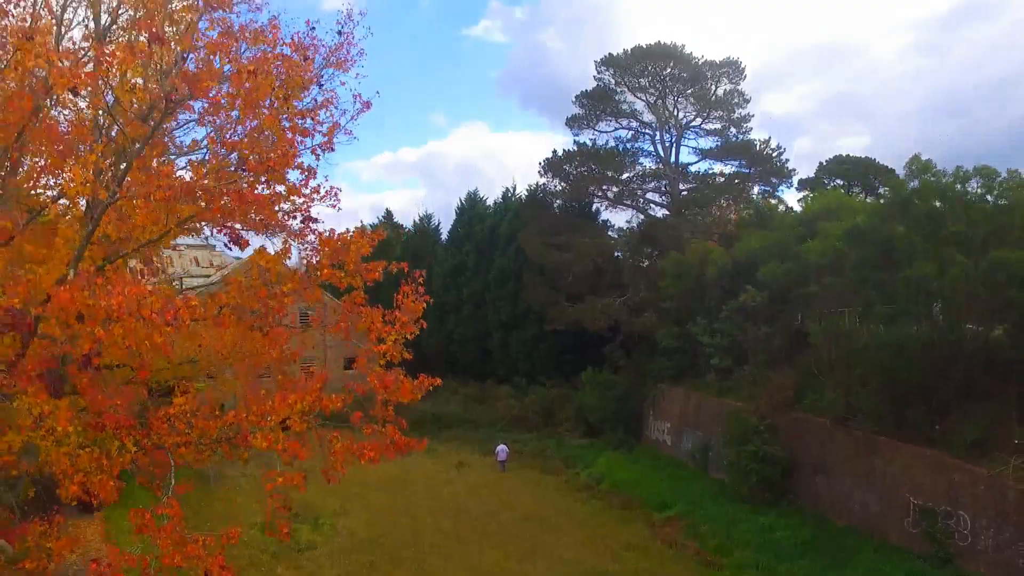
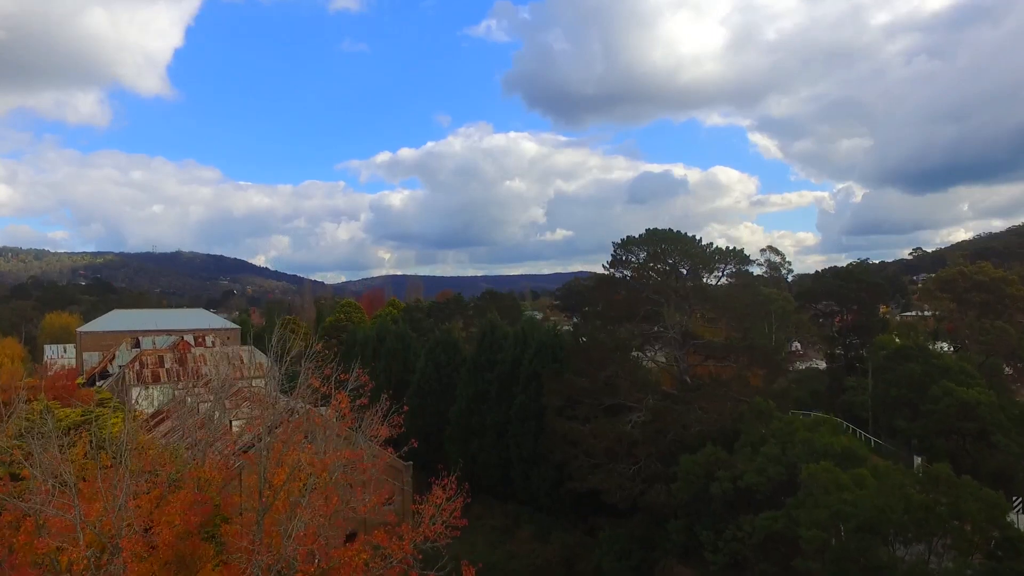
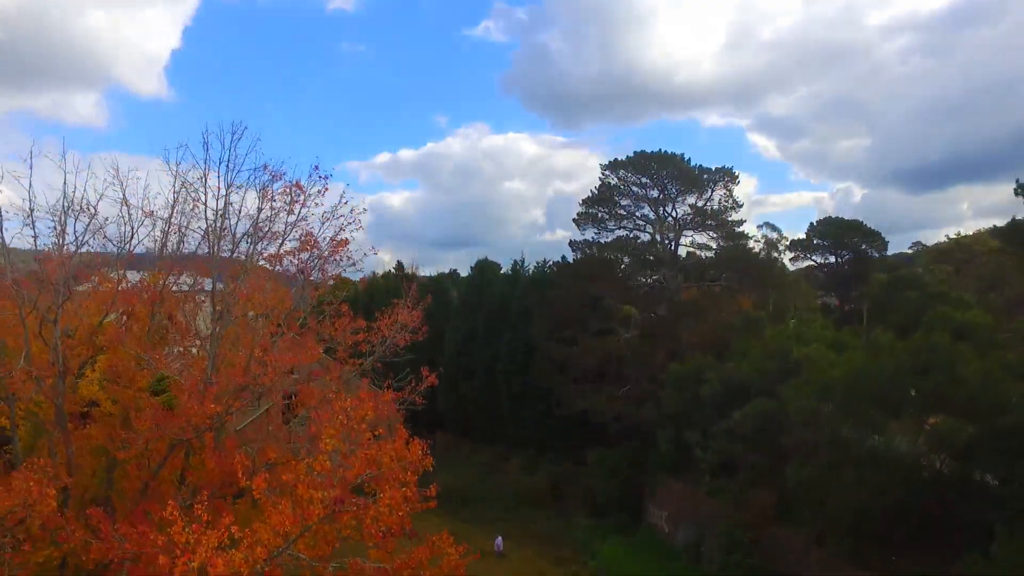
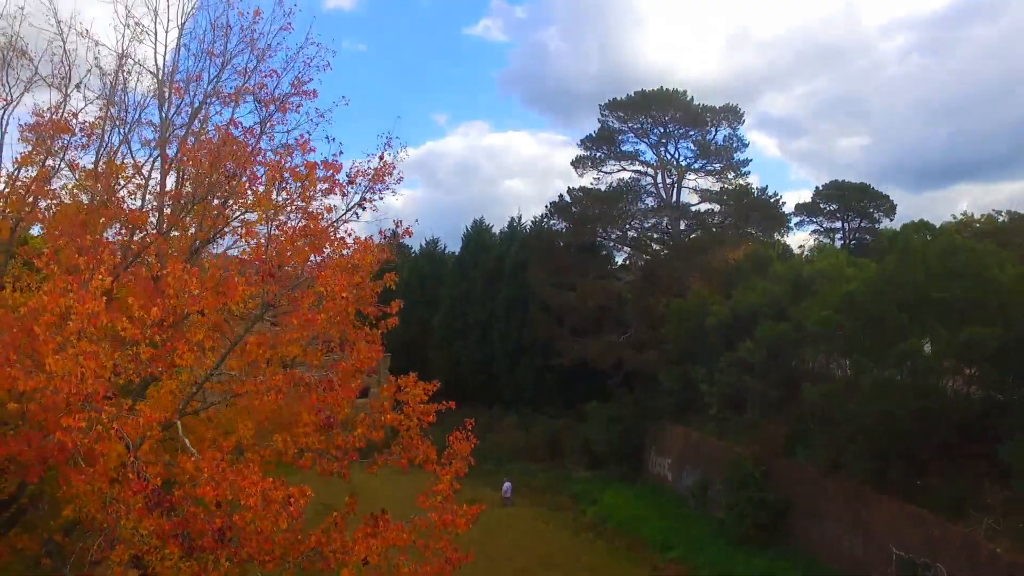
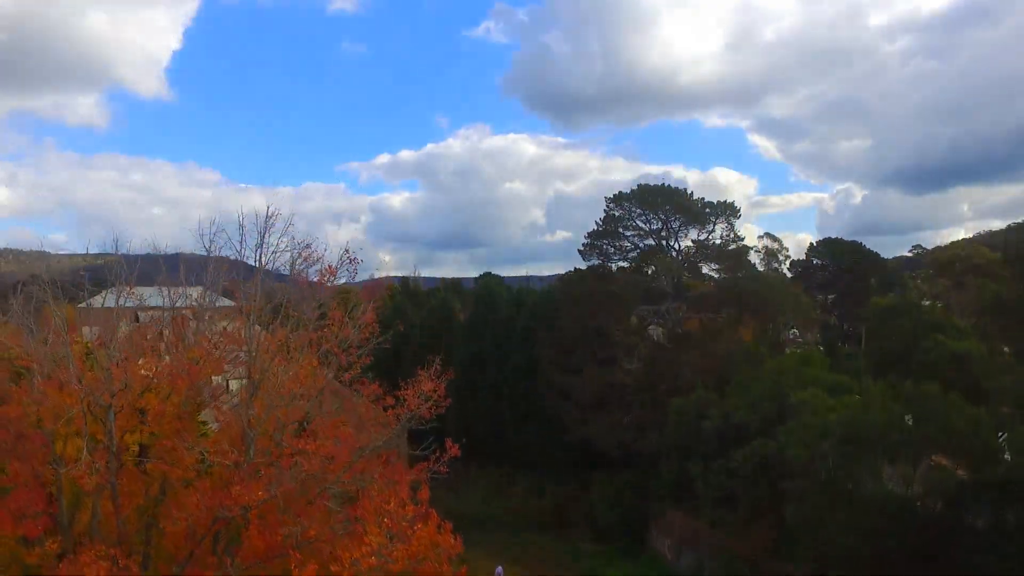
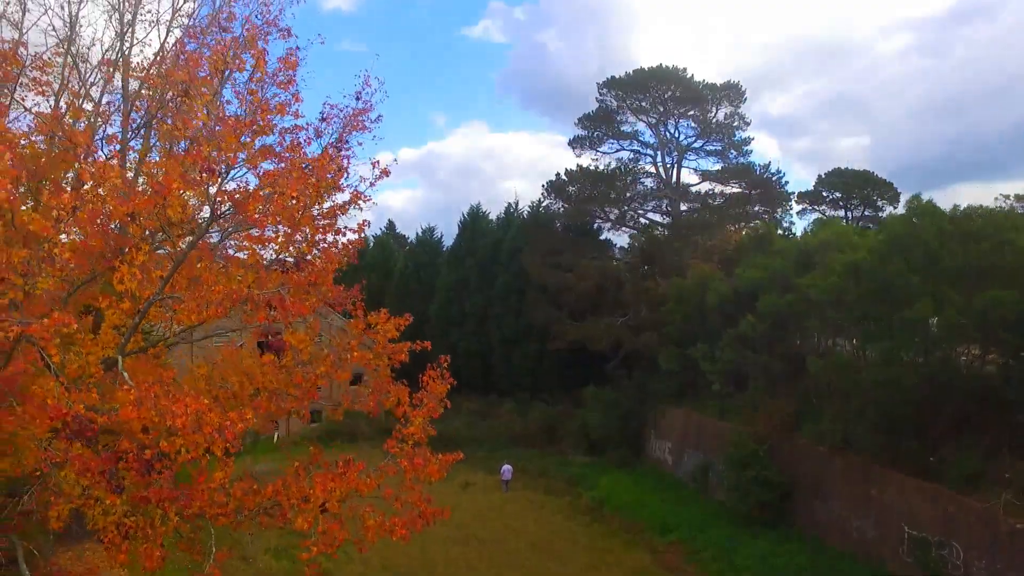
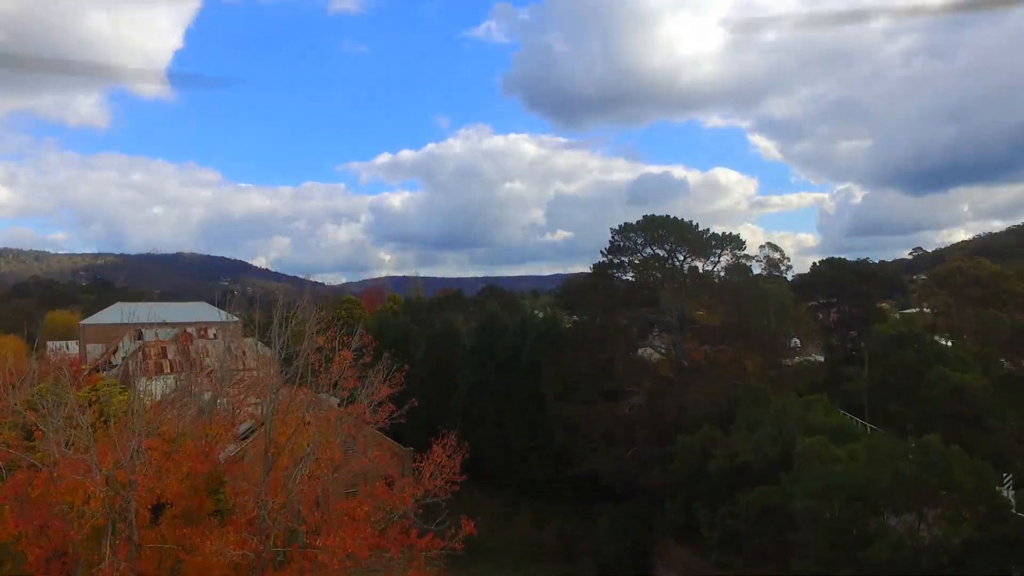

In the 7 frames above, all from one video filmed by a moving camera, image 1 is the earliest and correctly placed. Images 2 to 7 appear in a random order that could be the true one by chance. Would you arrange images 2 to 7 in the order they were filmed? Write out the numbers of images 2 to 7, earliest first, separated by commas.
6, 4, 3, 5, 7, 2
